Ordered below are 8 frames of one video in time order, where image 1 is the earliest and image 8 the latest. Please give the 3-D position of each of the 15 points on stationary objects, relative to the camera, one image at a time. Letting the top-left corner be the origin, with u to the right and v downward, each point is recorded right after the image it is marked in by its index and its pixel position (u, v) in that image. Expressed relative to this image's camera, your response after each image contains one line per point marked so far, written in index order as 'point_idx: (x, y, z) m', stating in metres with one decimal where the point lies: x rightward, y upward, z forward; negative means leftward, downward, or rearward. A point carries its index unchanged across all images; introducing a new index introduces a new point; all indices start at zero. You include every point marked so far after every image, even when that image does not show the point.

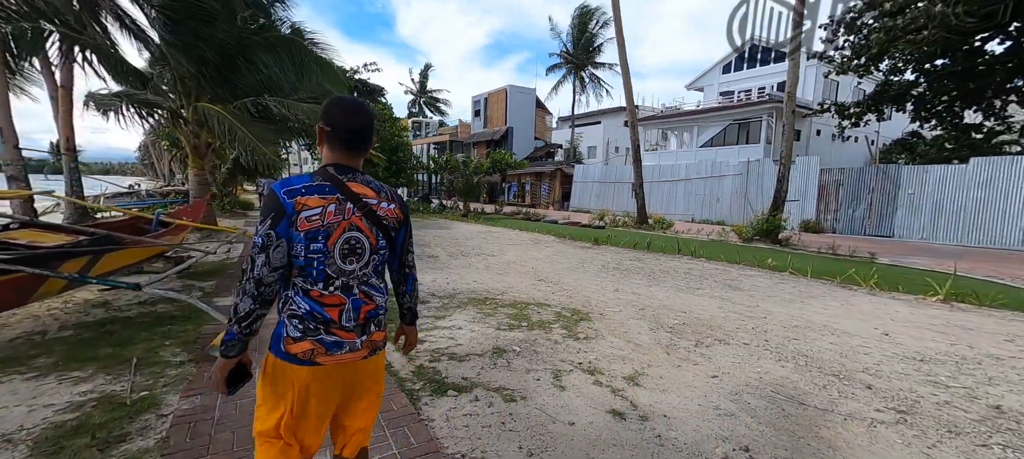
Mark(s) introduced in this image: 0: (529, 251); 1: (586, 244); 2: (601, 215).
0: (+0.4, -0.5, +9.1) m
1: (+1.9, -0.4, +10.1) m
2: (+3.7, +0.6, +15.7) m
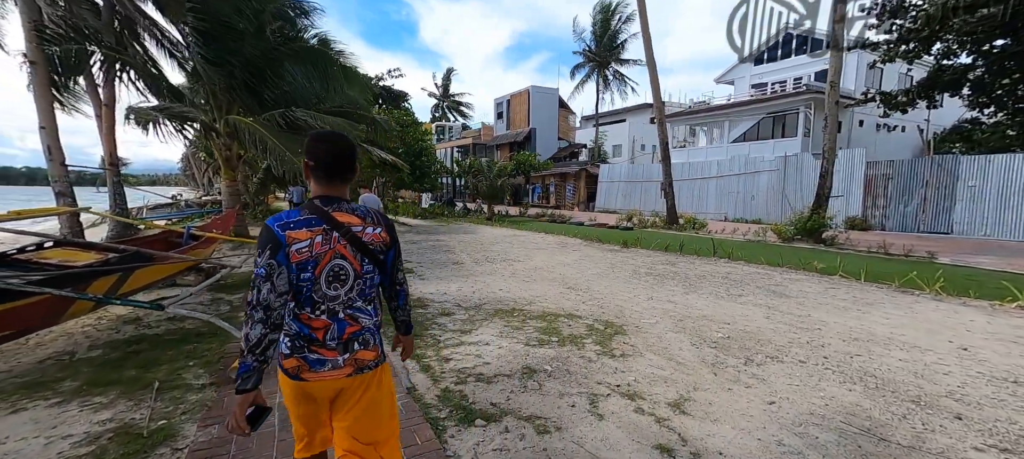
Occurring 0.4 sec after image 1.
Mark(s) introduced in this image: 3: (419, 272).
0: (+1.0, -0.6, +8.8) m
1: (+2.6, -0.5, +9.8) m
2: (+4.7, +0.5, +15.3) m
3: (-1.7, -0.8, +6.9) m
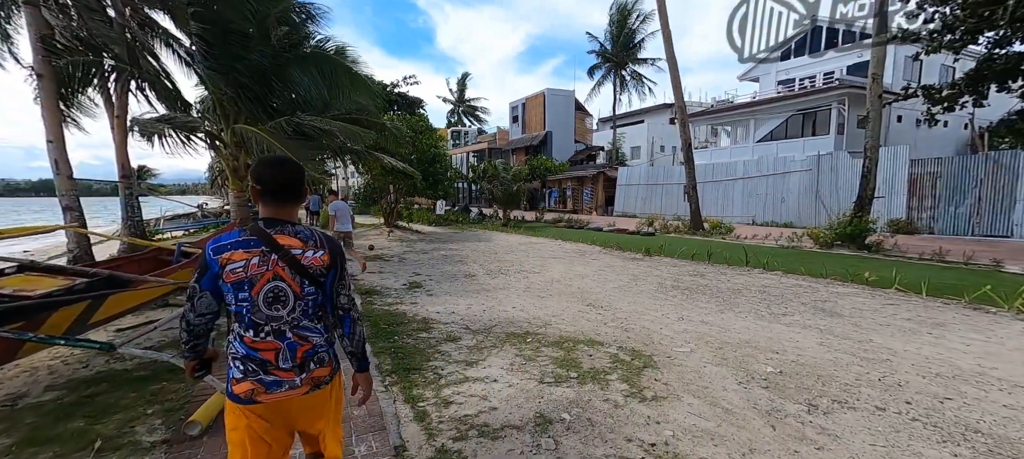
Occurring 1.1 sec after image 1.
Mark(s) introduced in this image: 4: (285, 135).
0: (+1.3, -0.8, +8.3) m
1: (+3.0, -0.6, +9.2) m
2: (+5.3, +0.3, +14.6) m
3: (-1.4, -1.0, +6.5) m
4: (-5.0, +2.1, +8.3) m
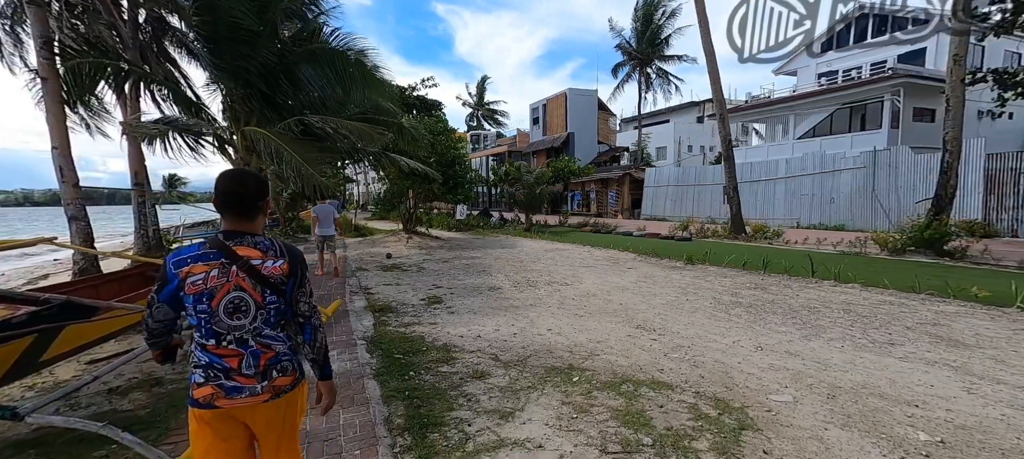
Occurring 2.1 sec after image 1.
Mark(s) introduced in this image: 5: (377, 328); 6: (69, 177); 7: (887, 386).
0: (+1.9, -0.9, +7.5) m
1: (+3.6, -0.8, +8.3) m
2: (+6.1, +0.2, +13.6) m
3: (-0.9, -1.1, +5.8) m
4: (-4.4, +1.9, +7.8) m
5: (-1.6, -1.2, +4.6) m
6: (-8.0, +0.9, +7.0) m
7: (+2.8, -1.1, +2.8) m
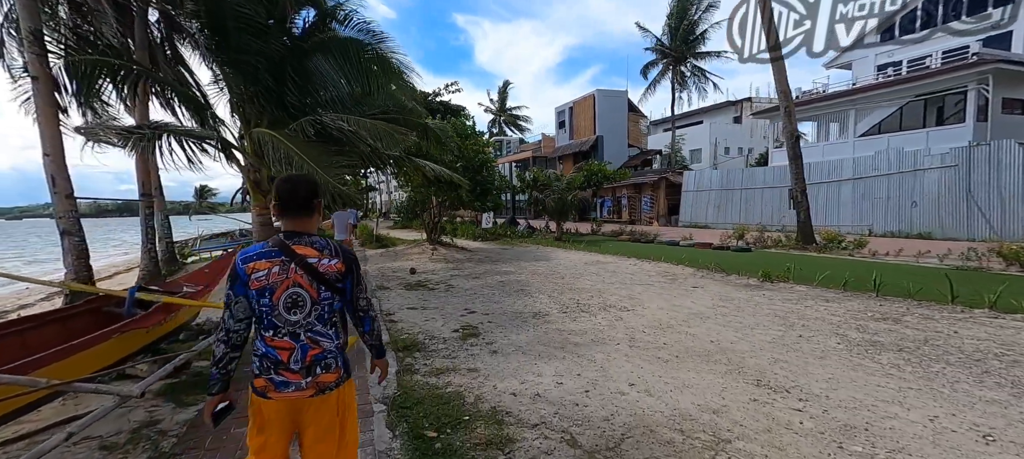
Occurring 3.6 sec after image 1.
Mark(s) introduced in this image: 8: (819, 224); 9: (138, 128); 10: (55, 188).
0: (+2.6, -1.1, +6.2) m
1: (+4.3, -1.0, +6.9) m
2: (+7.2, -0.1, +12.1) m
3: (-0.3, -1.3, +4.6) m
4: (-3.7, +1.6, +6.9) m
5: (-1.0, -1.4, +3.5) m
6: (-7.3, +0.7, +6.2) m
7: (+3.3, -1.3, +1.5) m
8: (+11.4, +0.2, +14.0) m
9: (-6.1, +1.6, +6.1) m
10: (-7.4, +0.7, +6.2) m
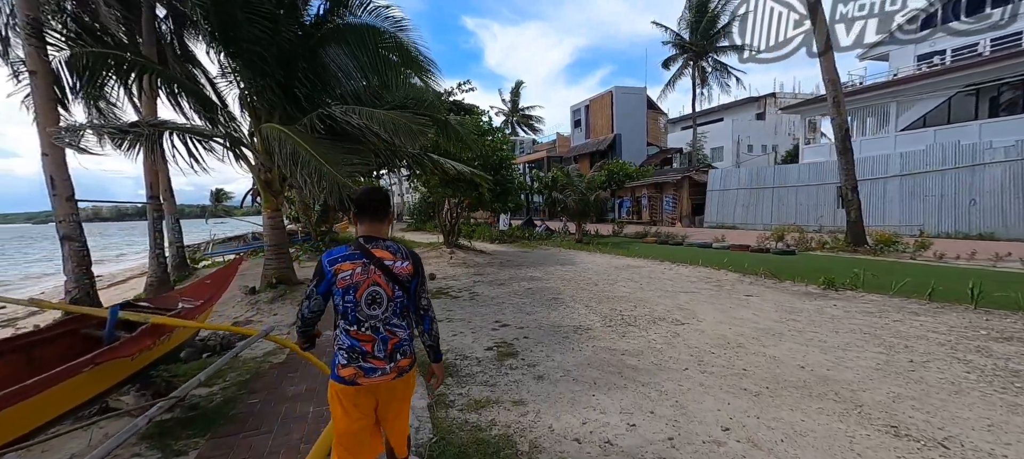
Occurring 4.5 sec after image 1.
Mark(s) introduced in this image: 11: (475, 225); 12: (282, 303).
0: (+3.1, -1.1, +5.5) m
1: (+4.9, -1.0, +6.1) m
2: (+7.8, -0.1, +11.2) m
3: (+0.2, -1.3, +4.0) m
4: (-3.2, +1.6, +6.3) m
5: (-0.6, -1.4, +2.9) m
6: (-6.8, +0.6, +5.8) m
7: (+3.6, -1.3, +0.8) m
8: (+12.1, +0.2, +13.0) m
9: (-5.6, +1.6, +5.7) m
10: (-6.9, +0.6, +5.8) m
11: (-1.9, +0.2, +19.4) m
12: (-4.0, -1.3, +6.6) m
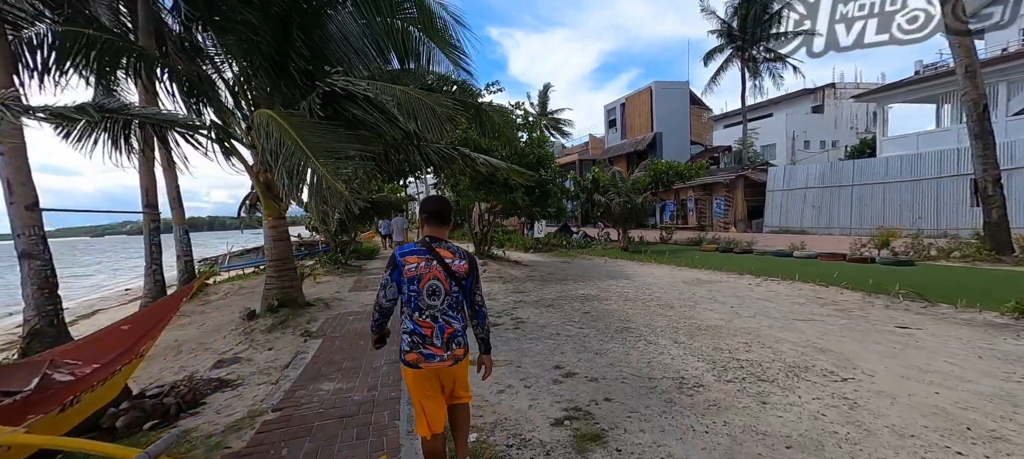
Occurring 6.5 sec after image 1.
0: (+3.8, -1.2, +3.7) m
1: (+5.6, -1.0, +4.3) m
2: (+8.9, -0.2, +9.2) m
3: (+0.7, -1.4, +2.4) m
4: (-2.5, +1.4, +5.1) m
5: (-0.1, -1.4, +1.4) m
6: (-6.1, +0.4, +4.8) m
7: (+4.0, -1.2, -1.0) m
8: (+13.2, +0.1, +10.7) m
9: (-4.9, +1.4, +4.6) m
10: (-6.2, +0.4, +4.8) m
11: (-0.2, -0.1, +18.0) m
12: (-3.2, -1.4, +5.3) m
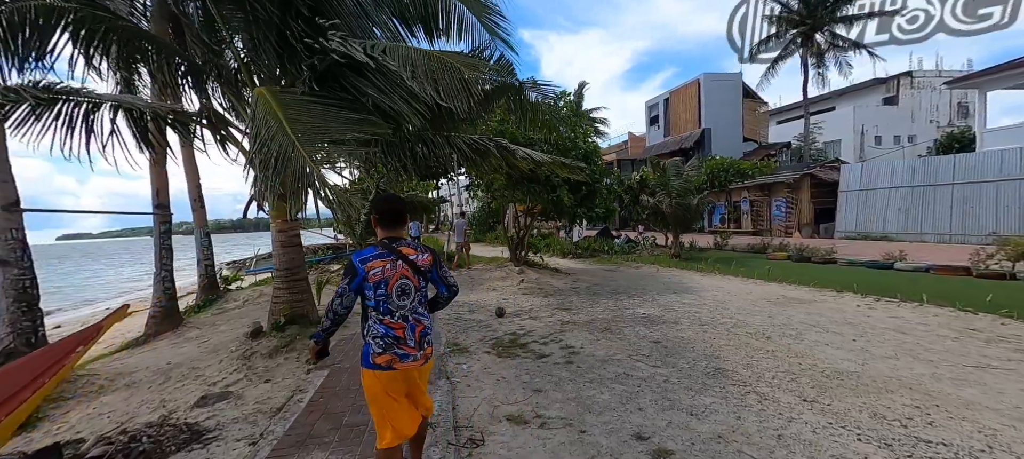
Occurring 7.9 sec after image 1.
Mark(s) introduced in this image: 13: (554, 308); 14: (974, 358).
0: (+4.2, -1.3, +2.3) m
1: (+6.0, -1.1, +2.7) m
2: (+9.7, -0.4, +7.3) m
3: (+1.1, -1.5, +1.2) m
4: (-1.9, +1.4, +4.1) m
5: (+0.1, -1.5, +0.2) m
6: (-5.6, +0.4, +4.1) m
7: (+4.0, -1.3, -2.4) m
8: (+14.2, -0.1, +8.5) m
9: (-4.4, +1.4, +3.8) m
10: (-5.6, +0.4, +4.1) m
11: (+1.3, -0.3, +16.8) m
12: (-2.6, -1.5, +4.4) m
13: (+0.7, -1.3, +6.4) m
14: (+4.5, -1.2, +3.8) m
